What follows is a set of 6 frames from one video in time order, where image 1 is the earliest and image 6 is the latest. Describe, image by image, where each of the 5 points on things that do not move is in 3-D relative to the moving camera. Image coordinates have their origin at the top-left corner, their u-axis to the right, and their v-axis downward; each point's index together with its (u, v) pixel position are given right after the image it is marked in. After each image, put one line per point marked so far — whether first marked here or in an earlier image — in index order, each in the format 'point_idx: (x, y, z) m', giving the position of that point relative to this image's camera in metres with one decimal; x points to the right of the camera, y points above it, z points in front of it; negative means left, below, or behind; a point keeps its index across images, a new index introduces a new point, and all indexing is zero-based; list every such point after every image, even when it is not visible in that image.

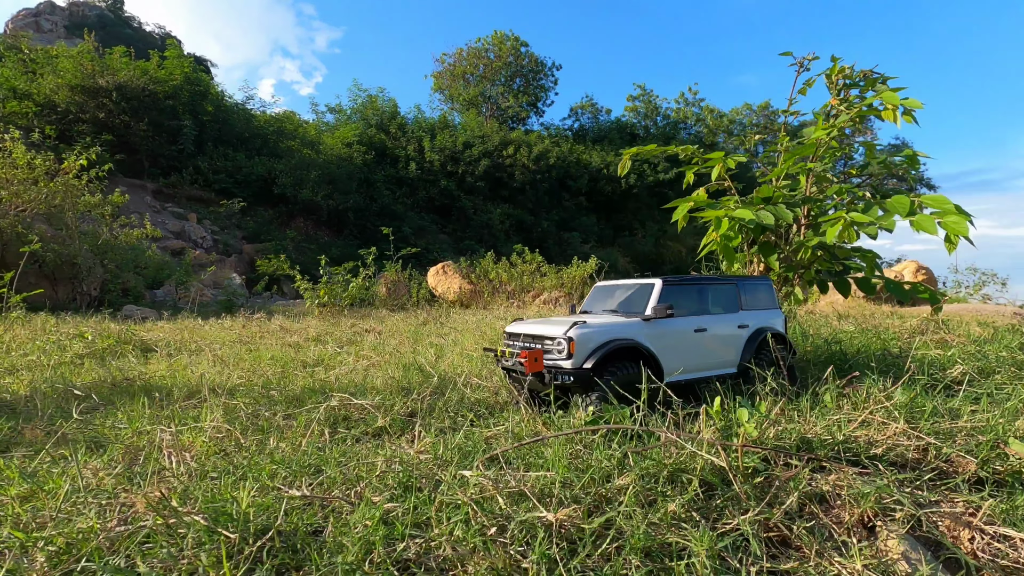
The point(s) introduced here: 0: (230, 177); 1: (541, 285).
0: (-10.2, +3.9, +19.1) m
1: (+0.4, +0.1, +14.2) m
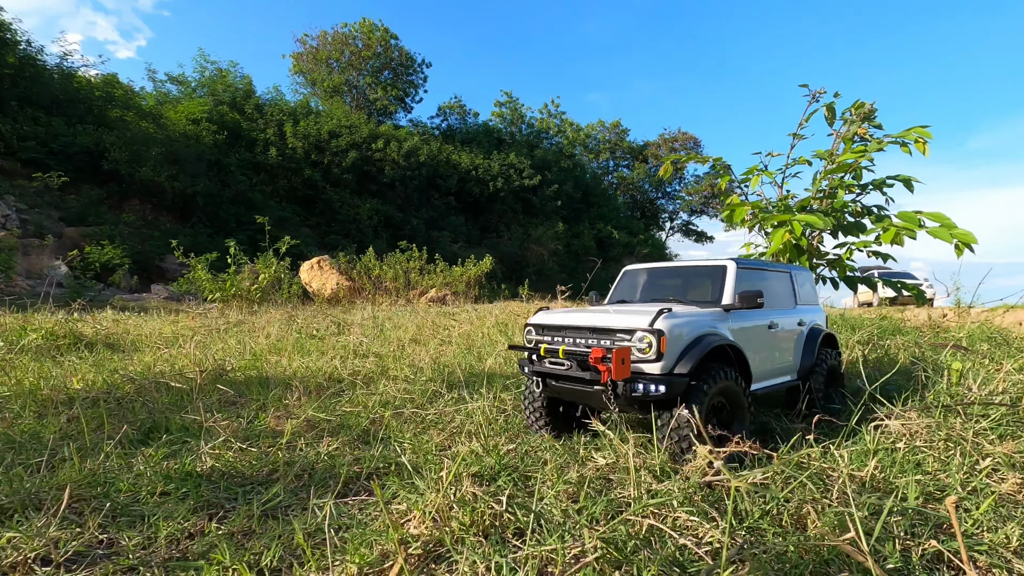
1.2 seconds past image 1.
0: (-14.0, +4.2, +15.9) m
1: (-2.6, +0.2, +13.9) m
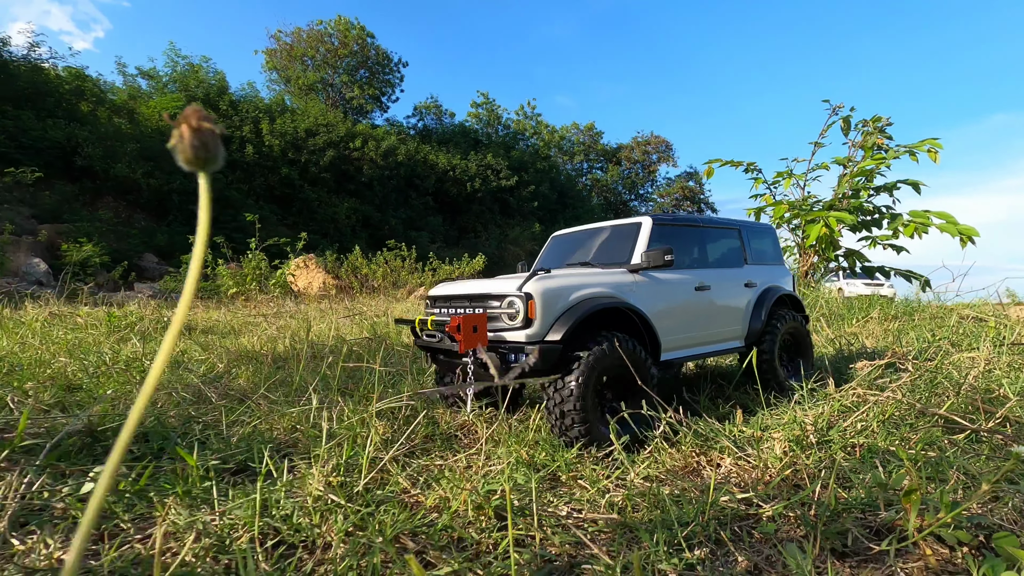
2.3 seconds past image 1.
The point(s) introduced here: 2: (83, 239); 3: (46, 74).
0: (-14.4, +4.3, +15.5) m
1: (-2.9, +0.2, +14.1) m
2: (-11.0, +1.3, +13.6) m
3: (-14.7, +6.7, +16.8) m
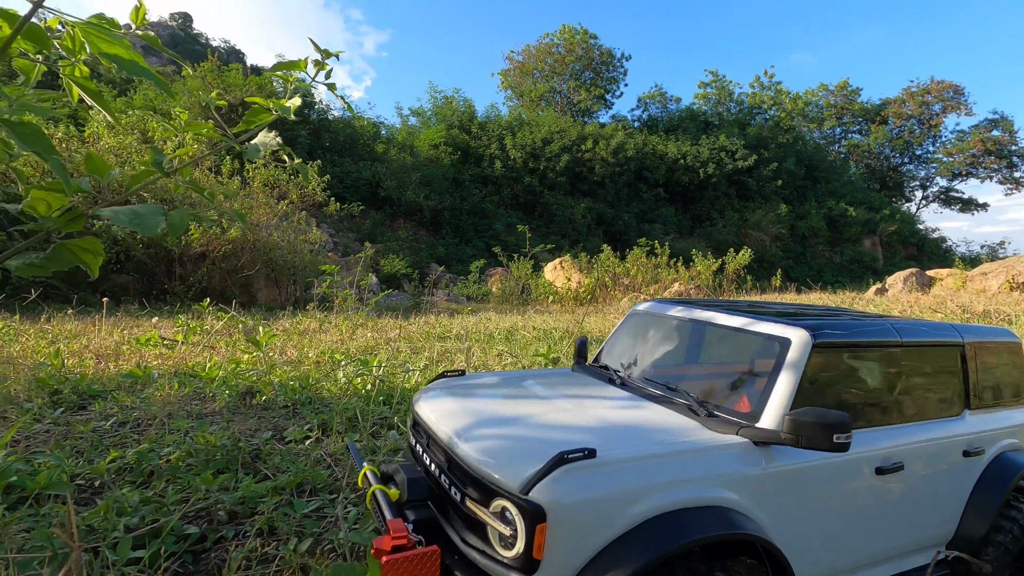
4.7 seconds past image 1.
0: (-6.4, +4.0, +20.2) m
1: (+3.8, +0.3, +14.4) m
2: (-3.8, +1.0, +17.2) m
3: (-6.2, +6.5, +21.5) m
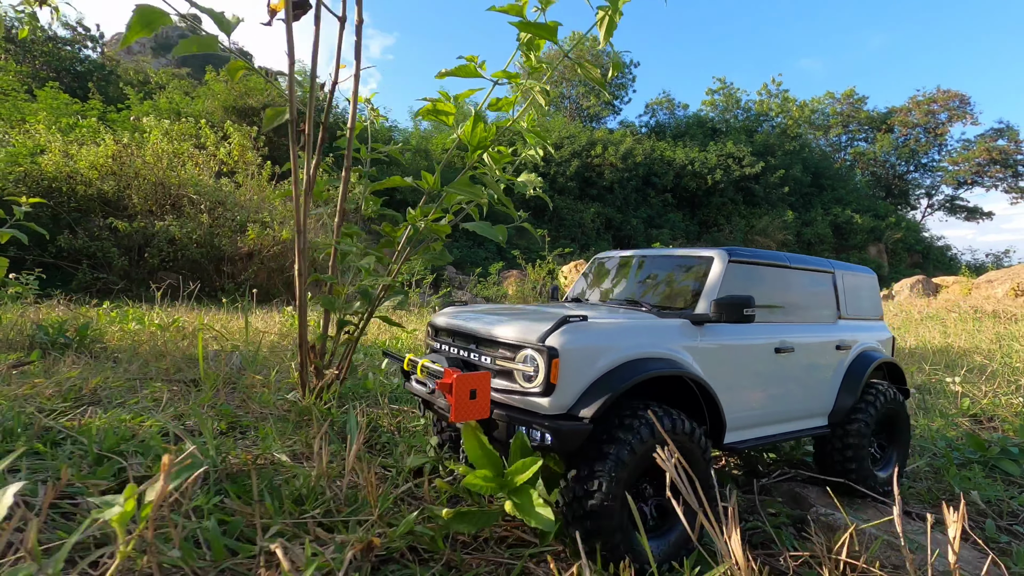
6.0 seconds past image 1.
0: (-5.8, +3.9, +20.7) m
1: (+4.3, +0.2, +14.8) m
2: (-3.3, +1.0, +17.6) m
3: (-5.6, +6.4, +22.0) m
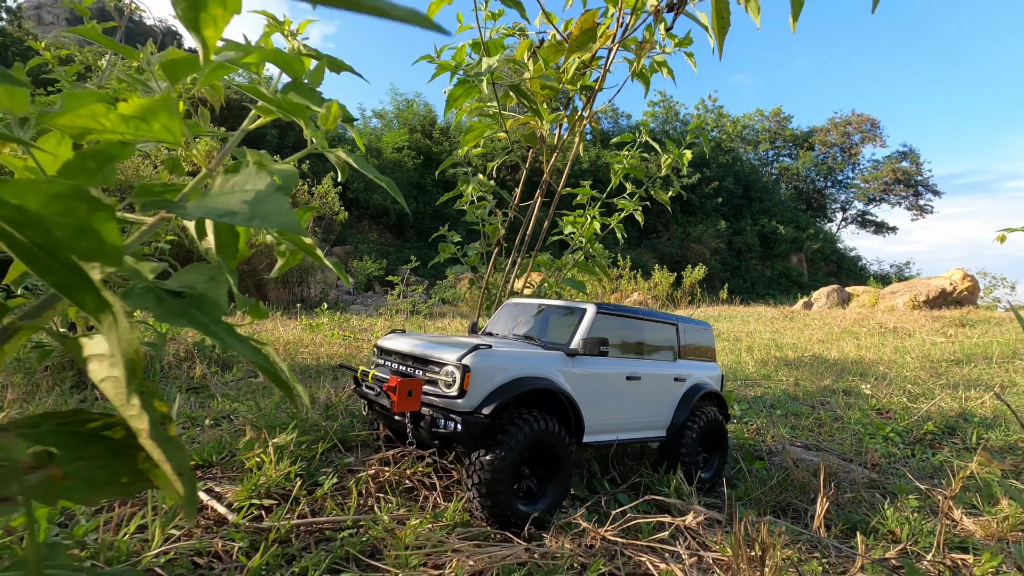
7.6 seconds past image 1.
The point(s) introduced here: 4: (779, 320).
0: (-7.6, +4.0, +20.5) m
1: (+3.0, 0.0, +15.7) m
2: (-4.8, +1.0, +17.7) m
3: (-7.5, +6.5, +21.8) m
4: (+4.9, -0.6, +9.9) m
